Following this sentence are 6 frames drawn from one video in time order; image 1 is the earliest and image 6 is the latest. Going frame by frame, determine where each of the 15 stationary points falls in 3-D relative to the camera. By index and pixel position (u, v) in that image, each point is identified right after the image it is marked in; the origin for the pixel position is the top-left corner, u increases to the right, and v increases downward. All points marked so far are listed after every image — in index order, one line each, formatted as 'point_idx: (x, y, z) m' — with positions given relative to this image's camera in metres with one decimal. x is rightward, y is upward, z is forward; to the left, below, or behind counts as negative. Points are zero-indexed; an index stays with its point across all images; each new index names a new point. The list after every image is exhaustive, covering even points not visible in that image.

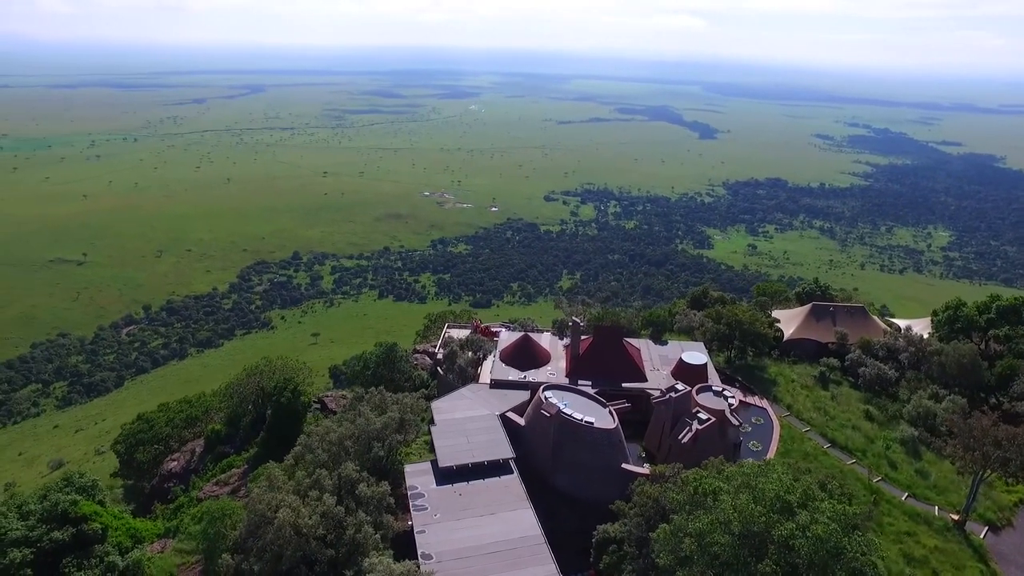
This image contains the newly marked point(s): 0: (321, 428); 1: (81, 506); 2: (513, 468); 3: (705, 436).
0: (-5.7, -4.1, +19.1) m
1: (-11.5, -5.8, +17.5) m
2: (-0.1, -5.1, +18.6) m
3: (+5.5, -4.3, +18.9) m
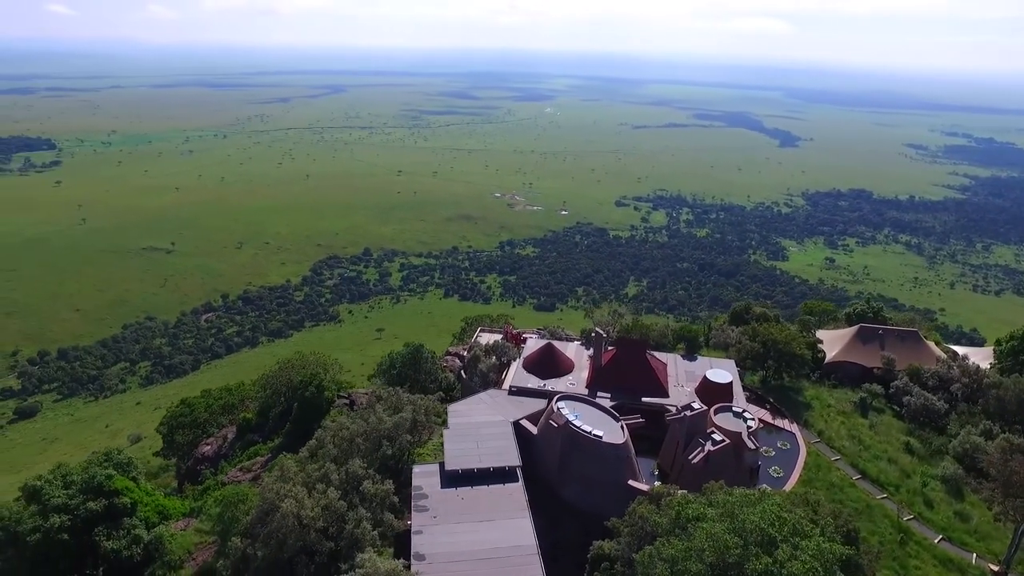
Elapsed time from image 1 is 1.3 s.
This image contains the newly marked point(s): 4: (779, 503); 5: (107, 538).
0: (-5.4, -4.1, +19.8) m
1: (-11.4, -5.5, +18.8) m
2: (+0.1, -5.4, +18.6) m
3: (+5.7, -4.8, +18.3) m
4: (+5.5, -4.6, +13.7) m
5: (-11.0, -6.8, +17.8) m
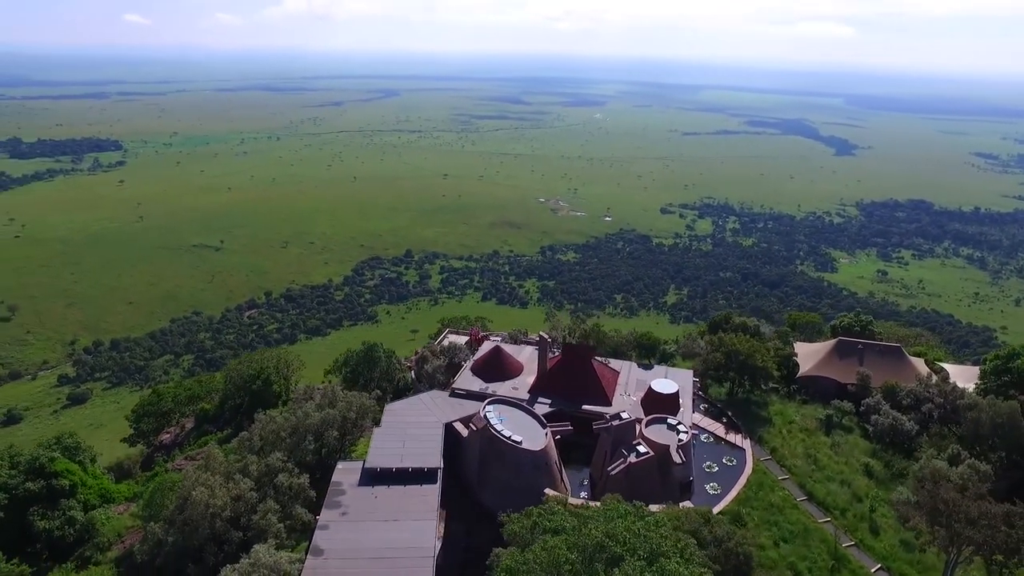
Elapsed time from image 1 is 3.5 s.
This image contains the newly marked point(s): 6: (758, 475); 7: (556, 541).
0: (-7.5, -4.0, +20.1) m
1: (-13.7, -5.3, +19.7) m
2: (-2.2, -5.4, +18.5) m
3: (+3.4, -4.9, +17.7) m
4: (+2.8, -4.7, +13.1) m
5: (-13.3, -6.5, +18.6) m
6: (+7.5, -5.7, +19.9) m
7: (+0.7, -4.5, +11.6) m
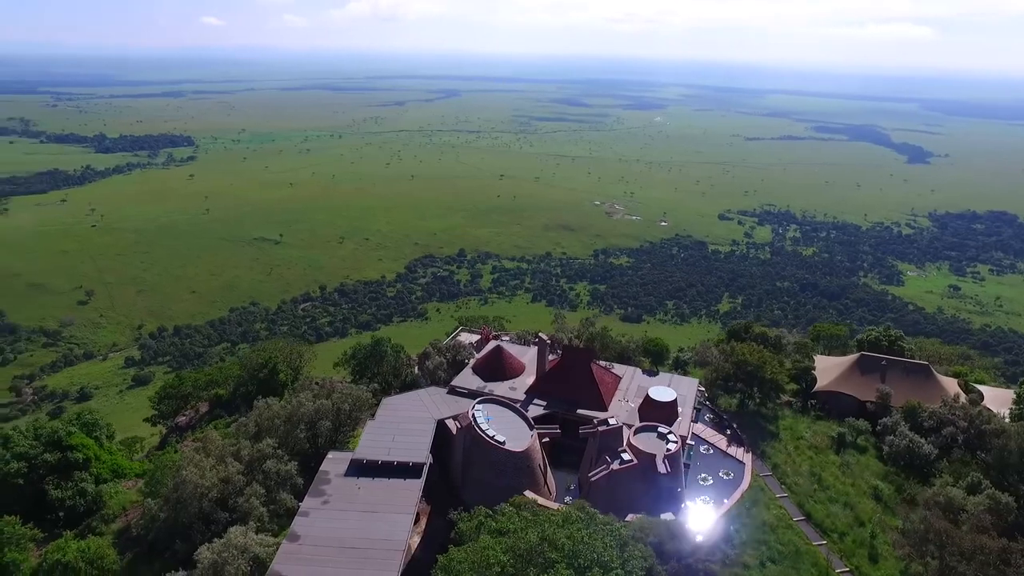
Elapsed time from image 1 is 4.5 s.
0: (-7.8, -3.7, +20.7) m
1: (-14.0, -4.8, +20.9) m
2: (-2.7, -5.3, +18.6) m
3: (+2.9, -5.0, +17.3) m
4: (+1.8, -4.8, +12.8) m
5: (-13.7, -6.0, +19.7) m
6: (+7.1, -5.9, +19.2) m
7: (-0.4, -4.5, +11.5) m
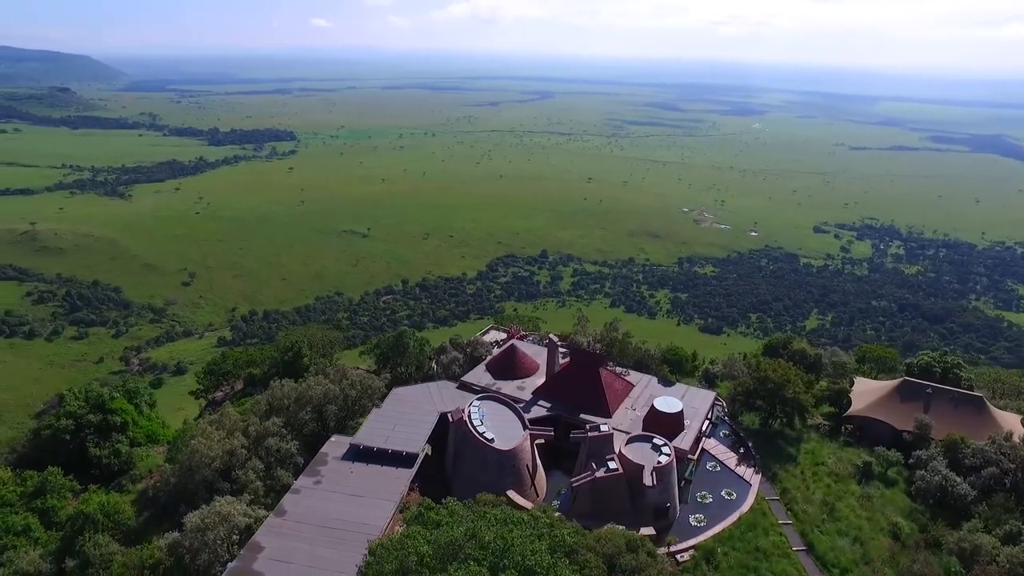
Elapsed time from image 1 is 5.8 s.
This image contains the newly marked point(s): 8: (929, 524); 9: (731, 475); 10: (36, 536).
0: (-7.6, -3.3, +21.8) m
1: (-13.8, -4.0, +22.8) m
2: (-3.0, -5.1, +19.0) m
3: (+2.4, -5.1, +16.9) m
4: (+0.7, -4.8, +12.6) m
5: (-13.8, -5.2, +21.6) m
6: (+6.7, -6.3, +18.1) m
7: (-1.6, -4.4, +11.6) m
8: (+11.5, -6.5, +18.0) m
9: (+6.6, -5.6, +19.6) m
10: (-13.6, -7.1, +18.8) m
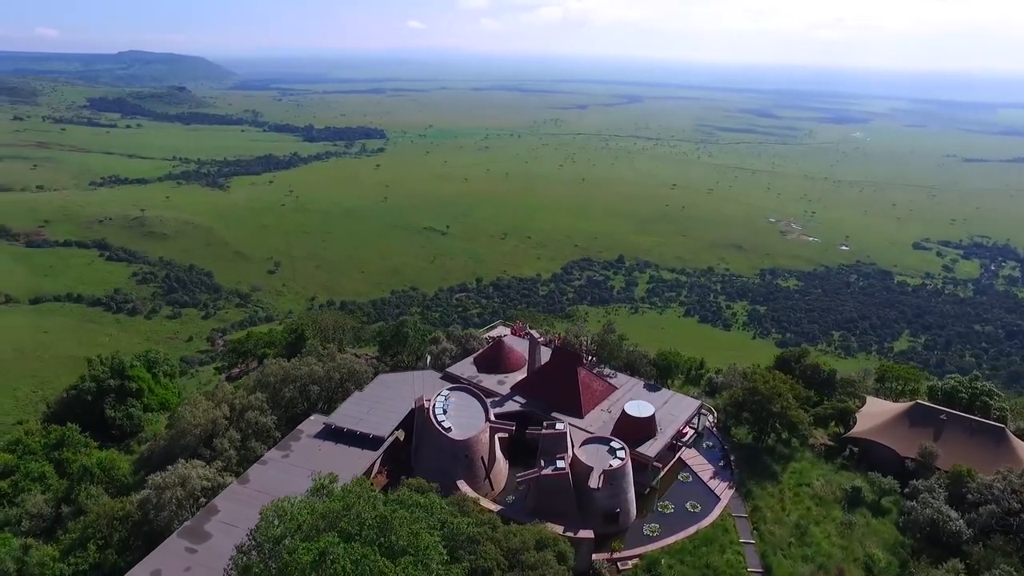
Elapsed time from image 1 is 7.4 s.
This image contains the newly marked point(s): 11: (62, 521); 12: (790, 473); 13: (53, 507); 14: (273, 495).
0: (-8.2, -2.7, +22.8) m
1: (-14.1, -3.1, +24.7) m
2: (-4.0, -4.7, +19.4) m
3: (+0.9, -5.0, +16.6) m
4: (-1.3, -4.5, +12.6) m
5: (-14.4, -4.3, +23.5) m
6: (+5.4, -6.4, +17.2) m
7: (-3.7, -4.0, +11.9) m
8: (+10.0, -6.8, +16.4) m
9: (+5.5, -5.7, +18.7) m
10: (-14.7, -6.2, +20.7) m
11: (-13.2, -6.8, +19.1) m
12: (+8.4, -5.5, +19.6) m
13: (-13.7, -6.6, +19.6) m
14: (-6.4, -5.5, +17.5) m
